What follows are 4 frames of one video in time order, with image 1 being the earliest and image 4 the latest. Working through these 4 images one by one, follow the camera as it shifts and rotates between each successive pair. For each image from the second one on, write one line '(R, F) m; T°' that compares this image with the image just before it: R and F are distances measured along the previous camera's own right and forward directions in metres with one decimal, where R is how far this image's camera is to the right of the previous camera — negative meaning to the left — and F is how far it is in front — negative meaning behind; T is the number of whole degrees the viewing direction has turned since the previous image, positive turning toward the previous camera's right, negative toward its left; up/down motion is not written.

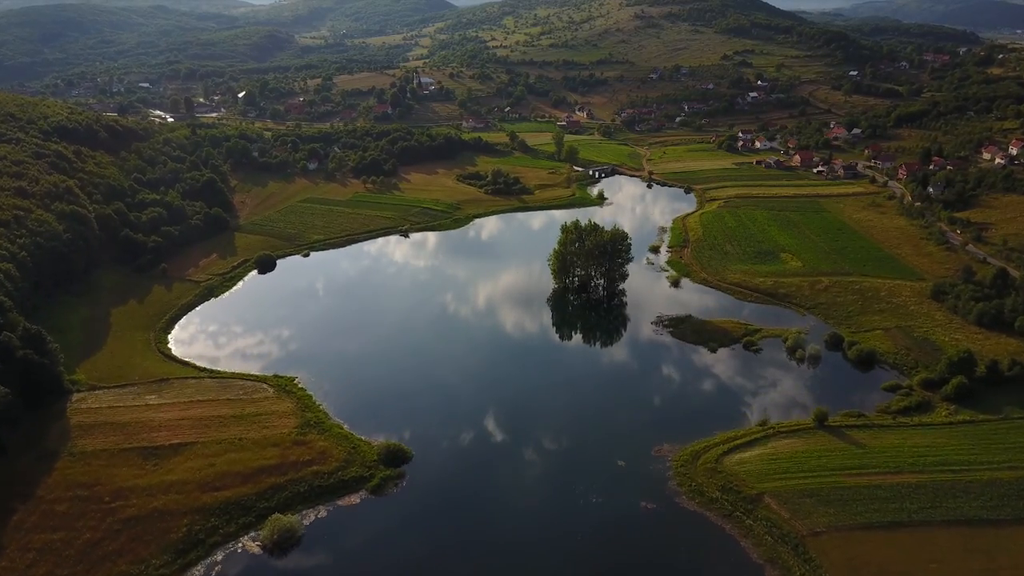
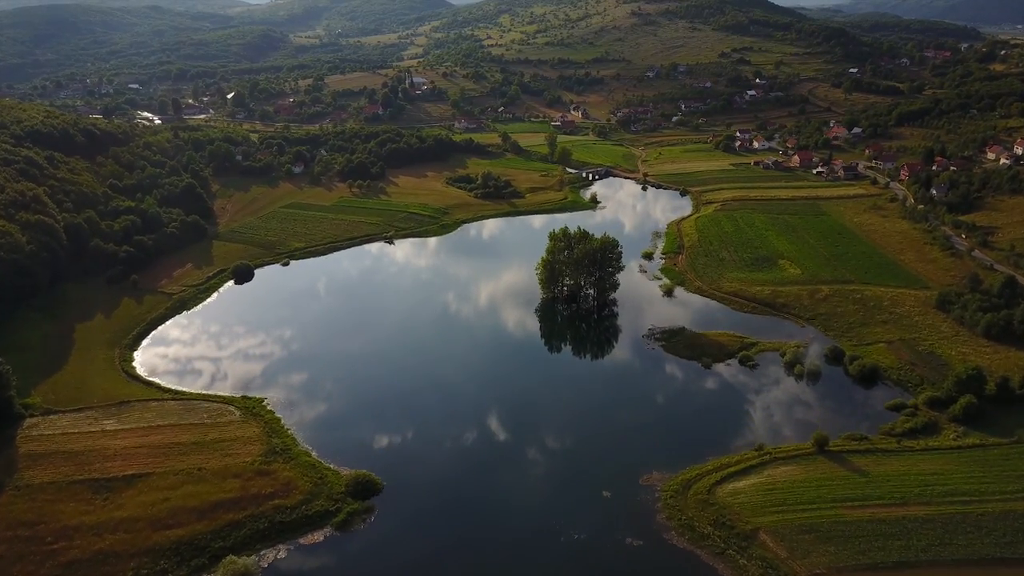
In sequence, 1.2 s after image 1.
(+0.9, +2.3) m; 0°
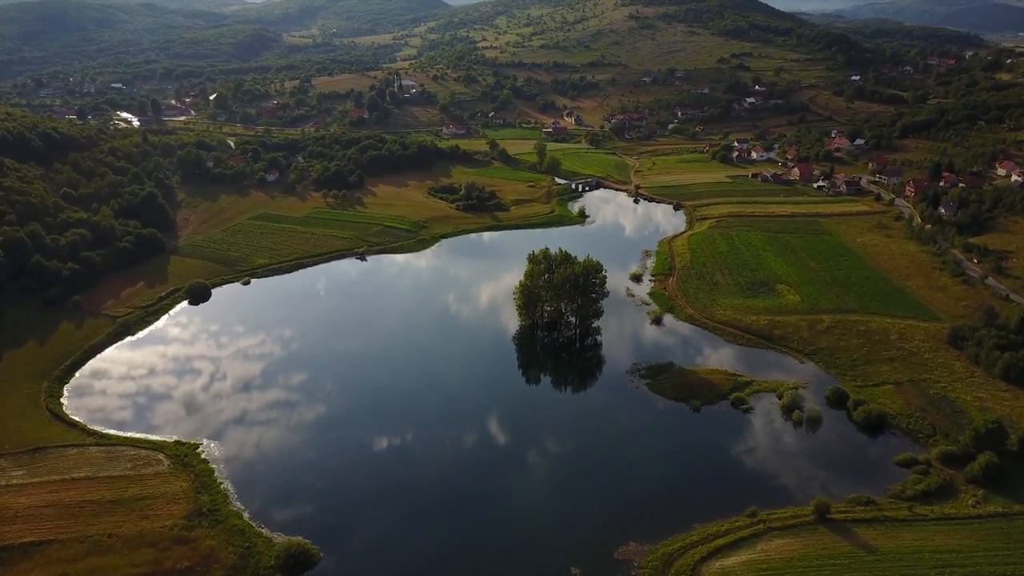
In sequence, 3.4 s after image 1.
(+1.2, +4.2) m; 0°
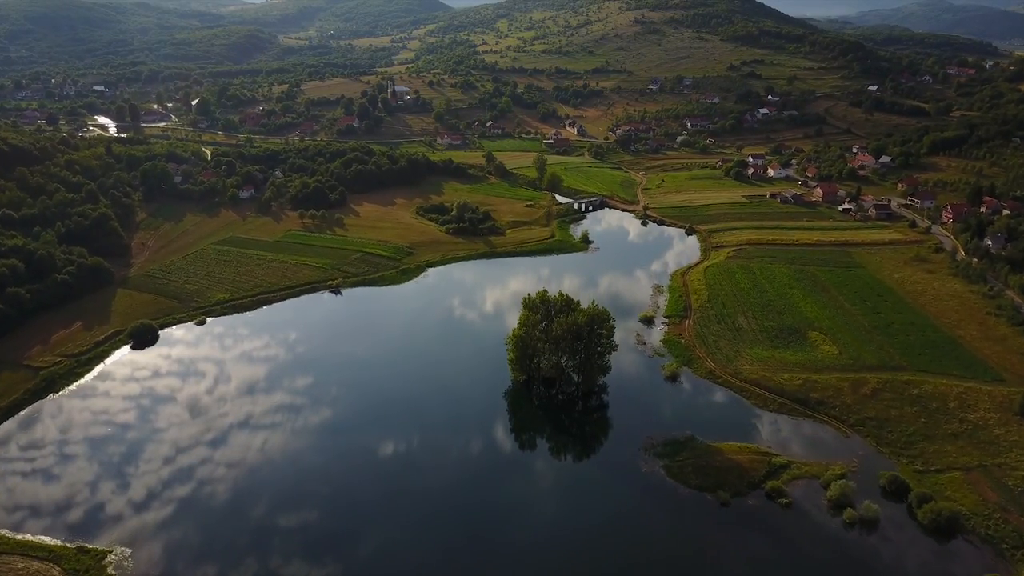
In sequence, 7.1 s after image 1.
(+0.4, +7.0) m; 0°
